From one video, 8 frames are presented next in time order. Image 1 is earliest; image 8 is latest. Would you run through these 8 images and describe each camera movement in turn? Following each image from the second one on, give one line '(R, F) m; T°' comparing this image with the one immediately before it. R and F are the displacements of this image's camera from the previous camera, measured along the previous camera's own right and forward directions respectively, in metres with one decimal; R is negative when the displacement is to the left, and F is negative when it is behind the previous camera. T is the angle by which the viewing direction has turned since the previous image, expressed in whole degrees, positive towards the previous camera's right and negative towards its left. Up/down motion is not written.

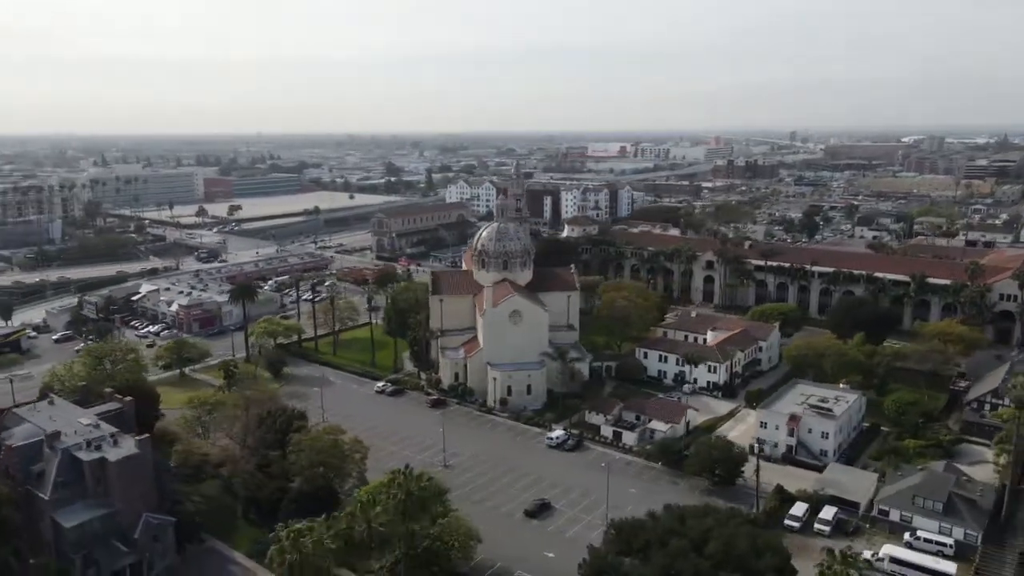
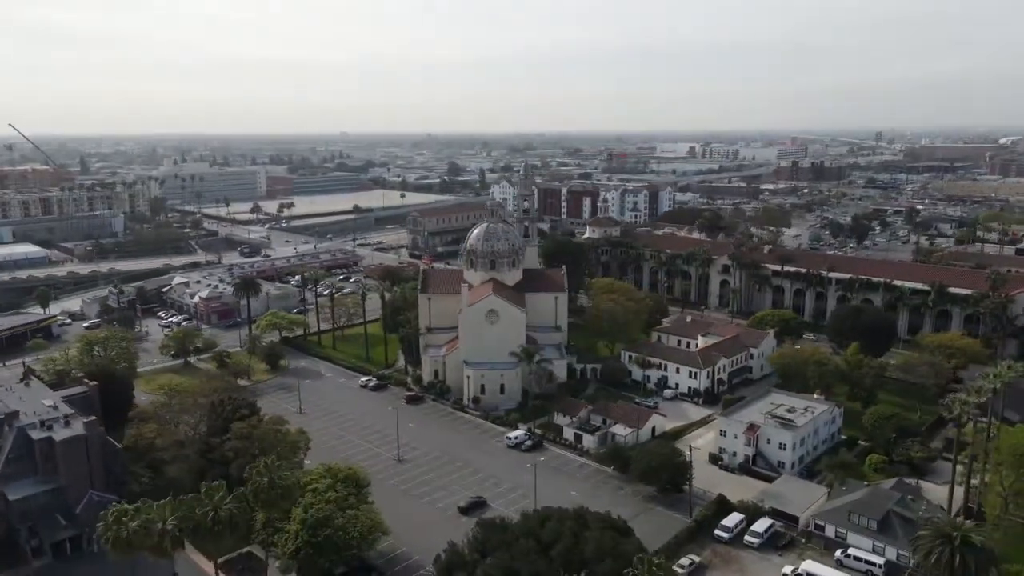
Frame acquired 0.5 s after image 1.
(+5.4, 0.0) m; -6°
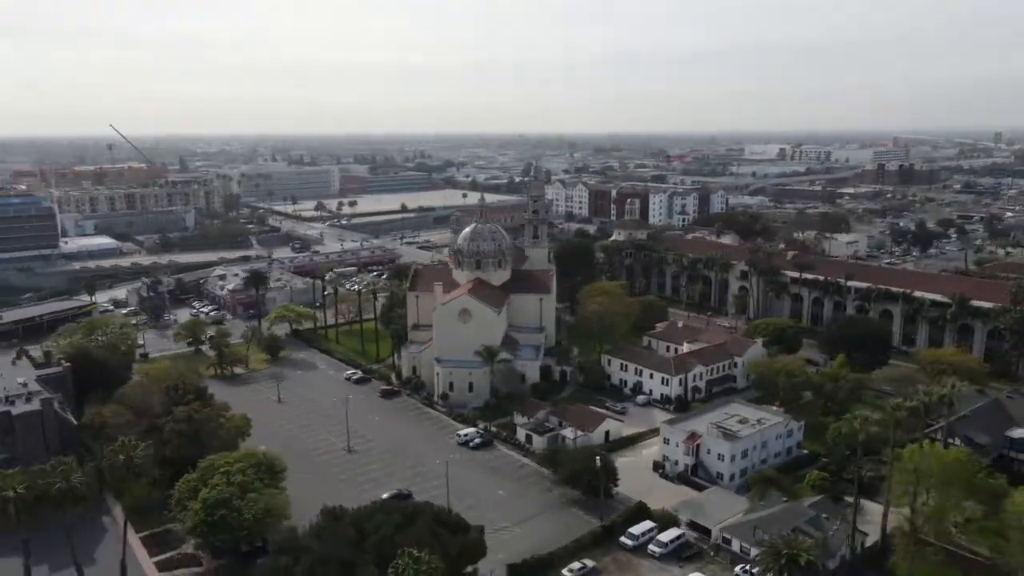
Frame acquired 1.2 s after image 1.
(+6.8, 0.0) m; -7°
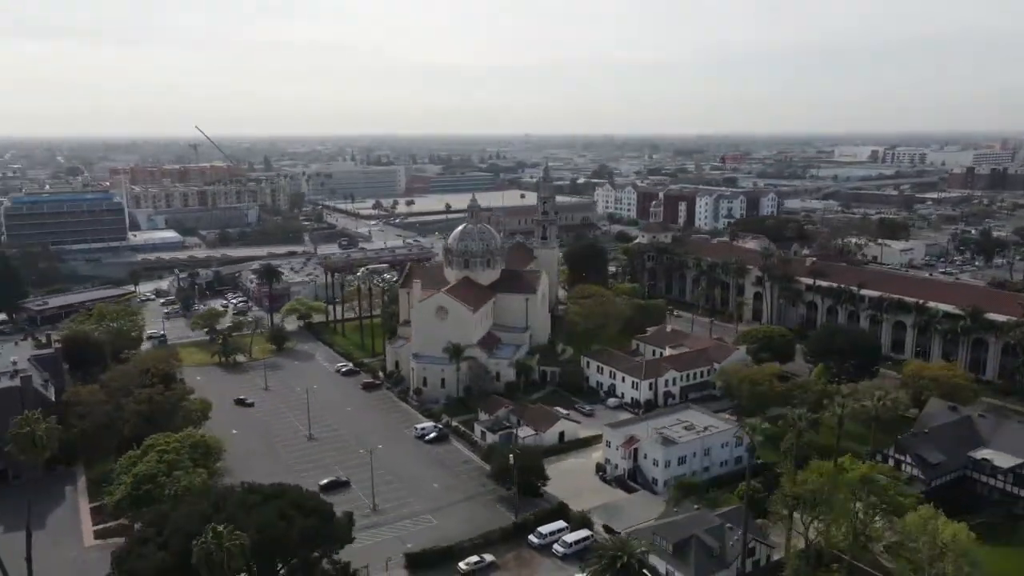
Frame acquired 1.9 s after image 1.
(+6.4, -0.2) m; -7°
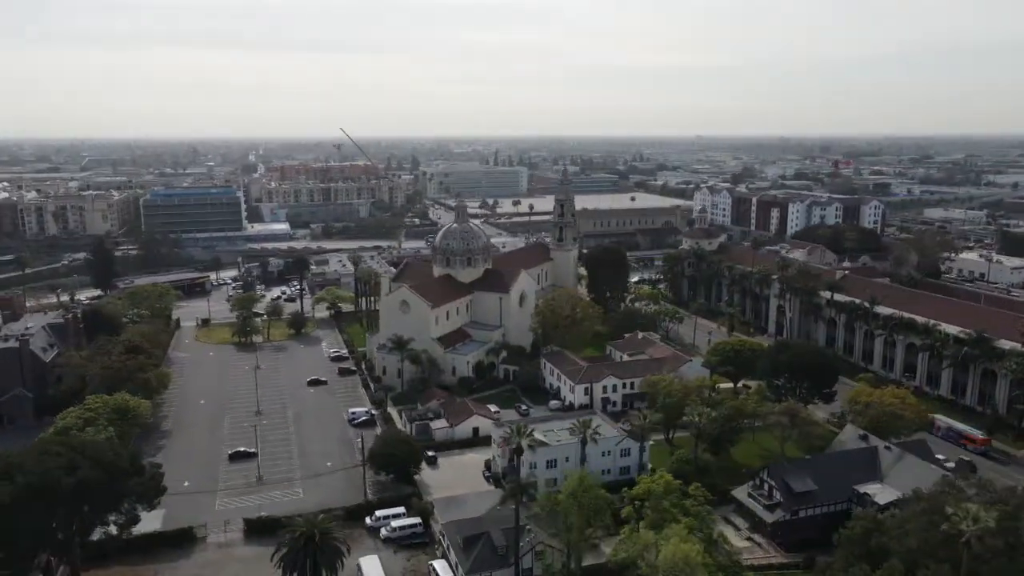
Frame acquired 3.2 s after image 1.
(+12.5, +0.2) m; -13°
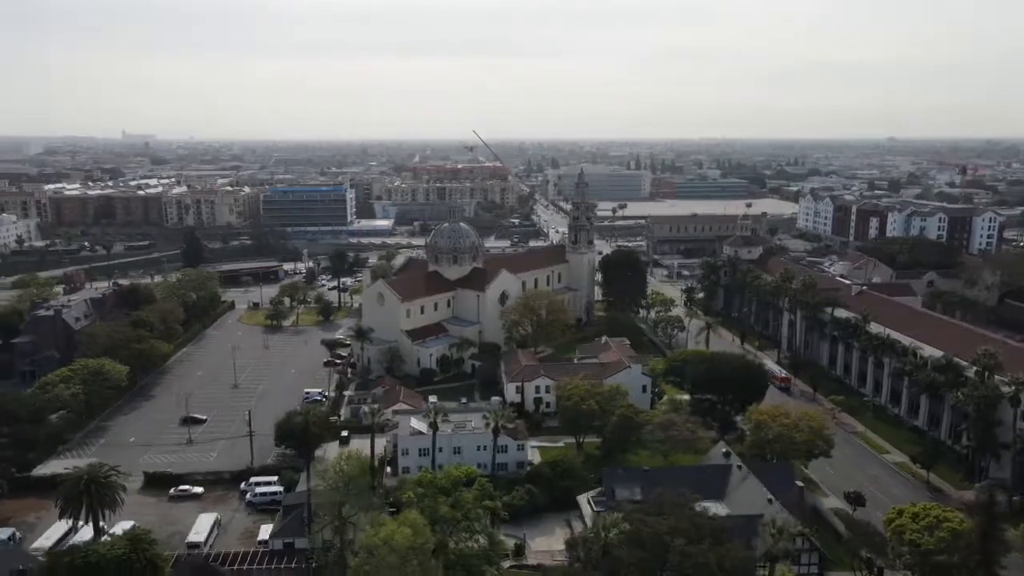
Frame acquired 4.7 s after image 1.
(+12.9, 0.0) m; -13°
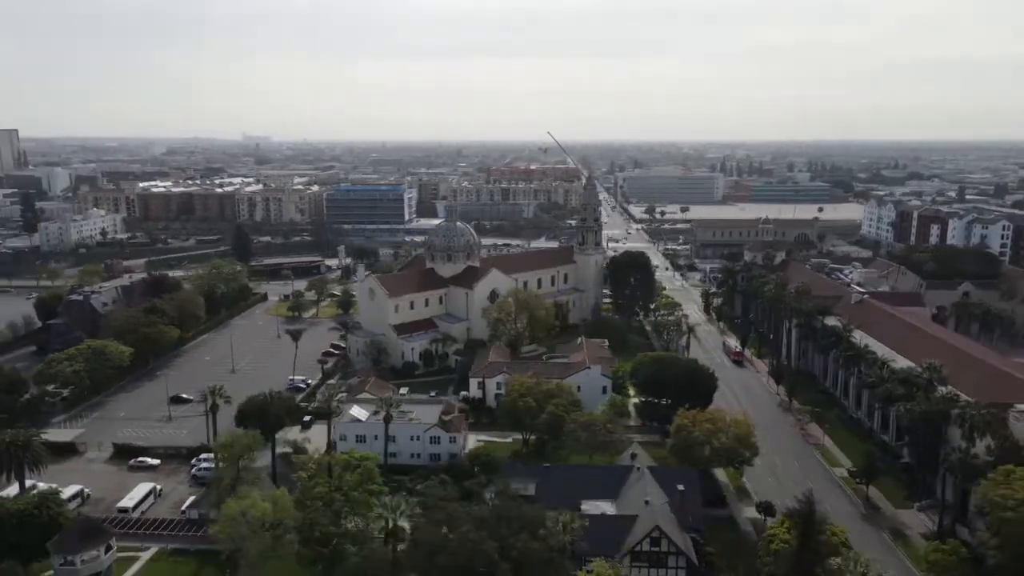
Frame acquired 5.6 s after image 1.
(+7.6, -0.4) m; -7°
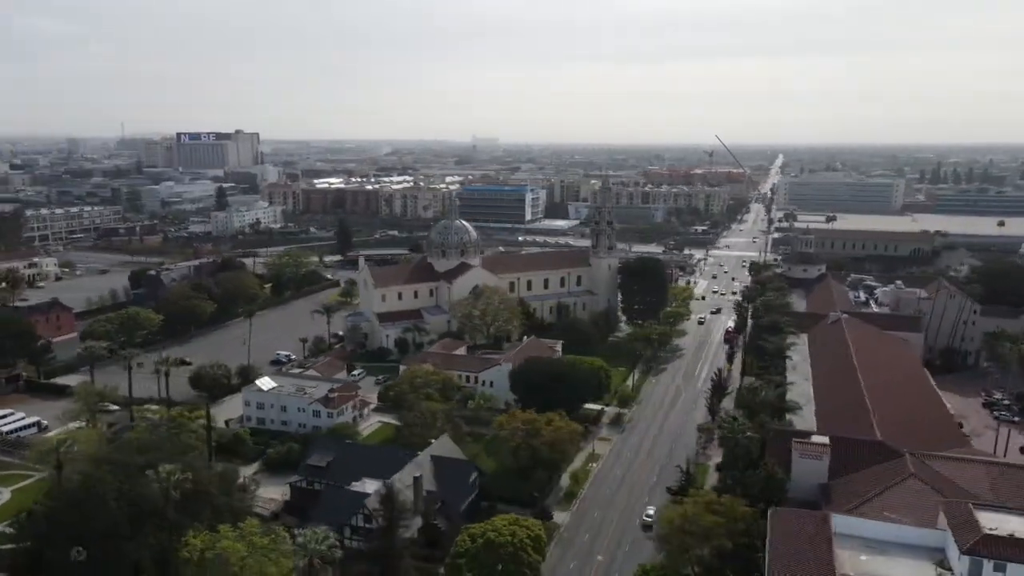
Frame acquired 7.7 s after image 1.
(+16.9, +0.8) m; -16°
